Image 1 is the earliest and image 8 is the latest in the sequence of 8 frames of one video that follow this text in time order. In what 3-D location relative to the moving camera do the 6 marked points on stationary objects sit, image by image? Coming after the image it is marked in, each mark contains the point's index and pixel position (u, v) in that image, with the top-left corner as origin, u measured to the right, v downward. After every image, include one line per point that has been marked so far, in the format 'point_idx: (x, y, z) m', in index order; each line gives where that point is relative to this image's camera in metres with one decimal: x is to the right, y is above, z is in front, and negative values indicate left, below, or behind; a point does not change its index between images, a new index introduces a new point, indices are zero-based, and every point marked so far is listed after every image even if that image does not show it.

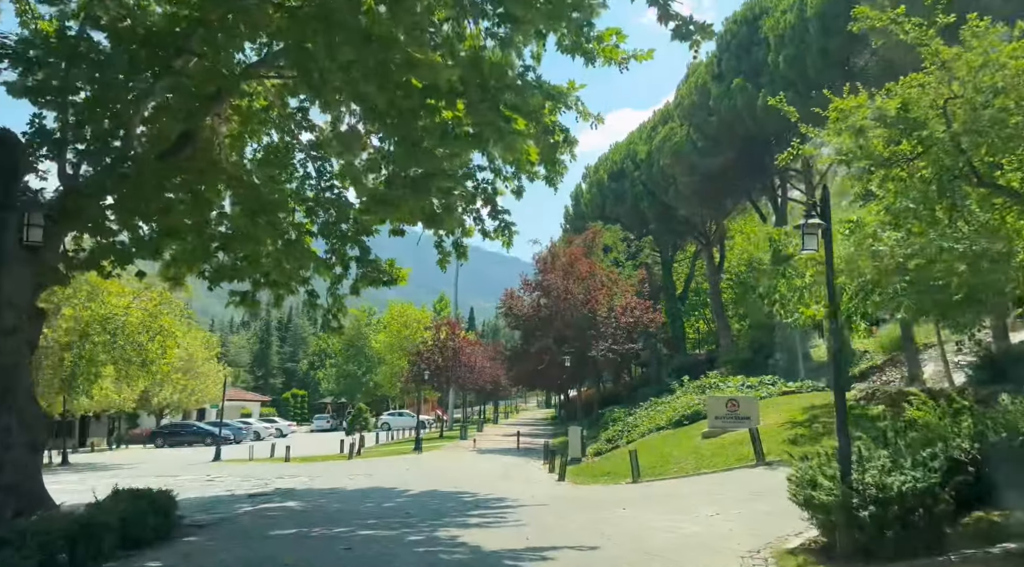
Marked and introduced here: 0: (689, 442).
0: (+4.3, -3.8, +17.4) m
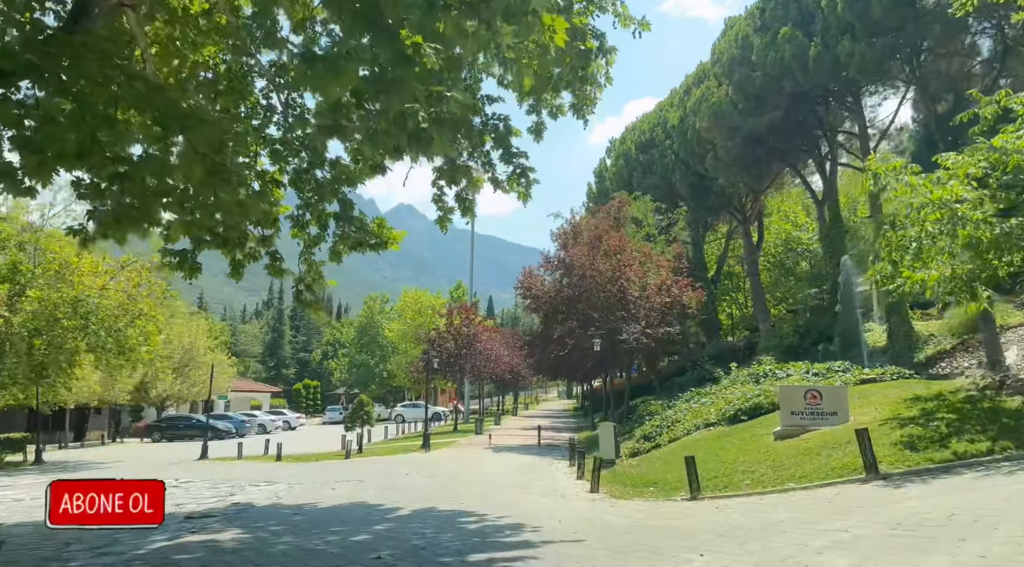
0: (+4.6, -3.0, +13.8) m
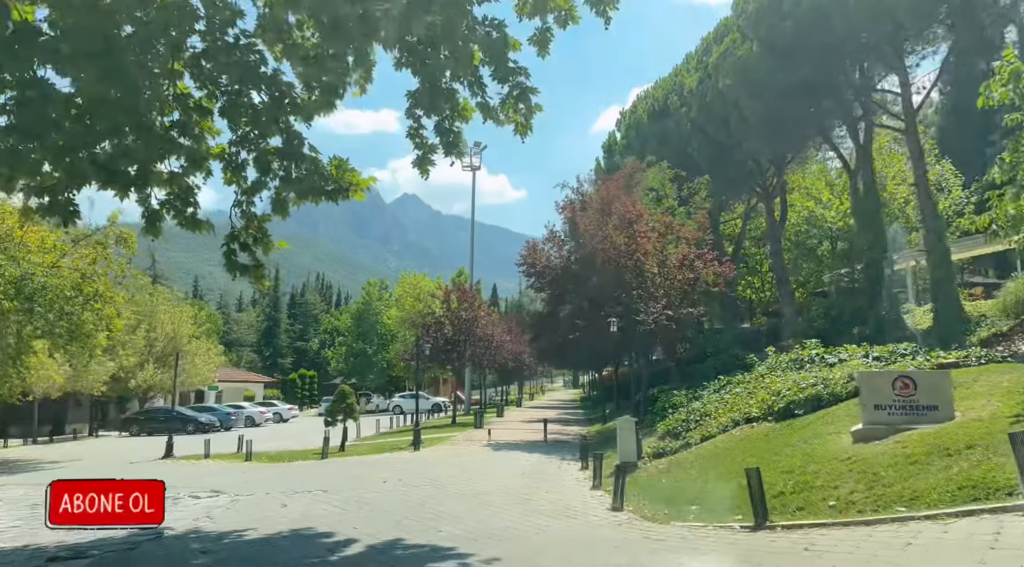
0: (+4.6, -2.4, +10.6) m
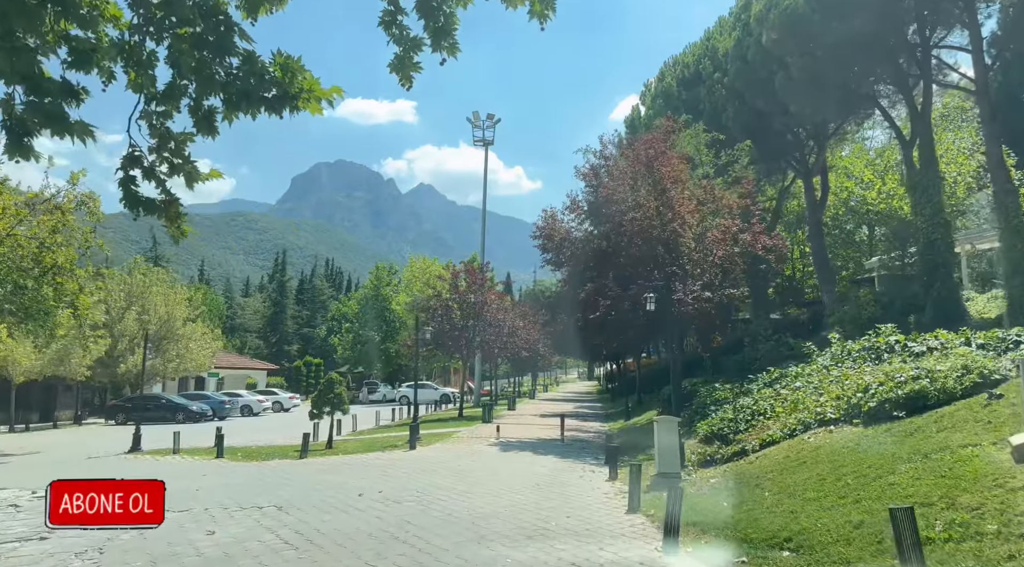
0: (+4.7, -1.9, +7.4) m
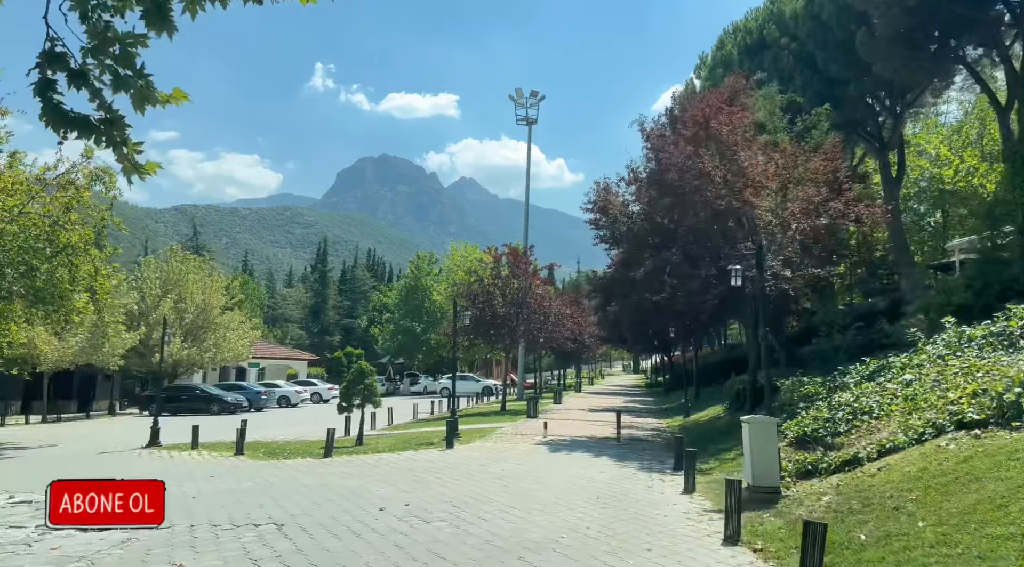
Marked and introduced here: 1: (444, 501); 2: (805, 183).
0: (+5.2, -1.5, +4.9) m
1: (-0.9, -2.9, +9.7) m
2: (+7.2, +2.5, +18.0) m
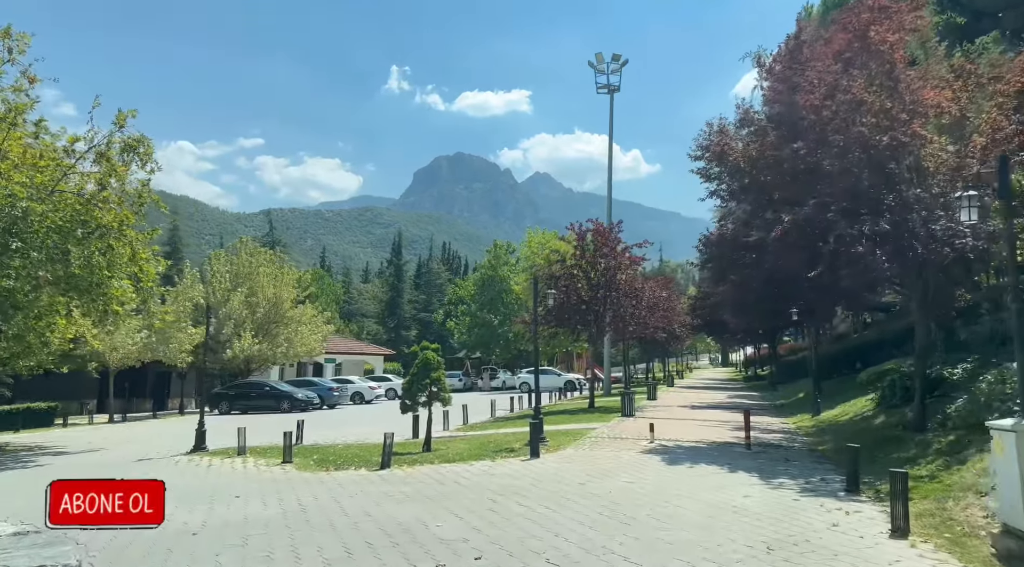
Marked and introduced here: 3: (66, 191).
0: (+5.7, -0.8, +1.1) m
1: (+0.2, -2.4, +6.4) m
2: (+9.0, +3.3, +13.9) m
3: (-10.9, +2.3, +17.6) m
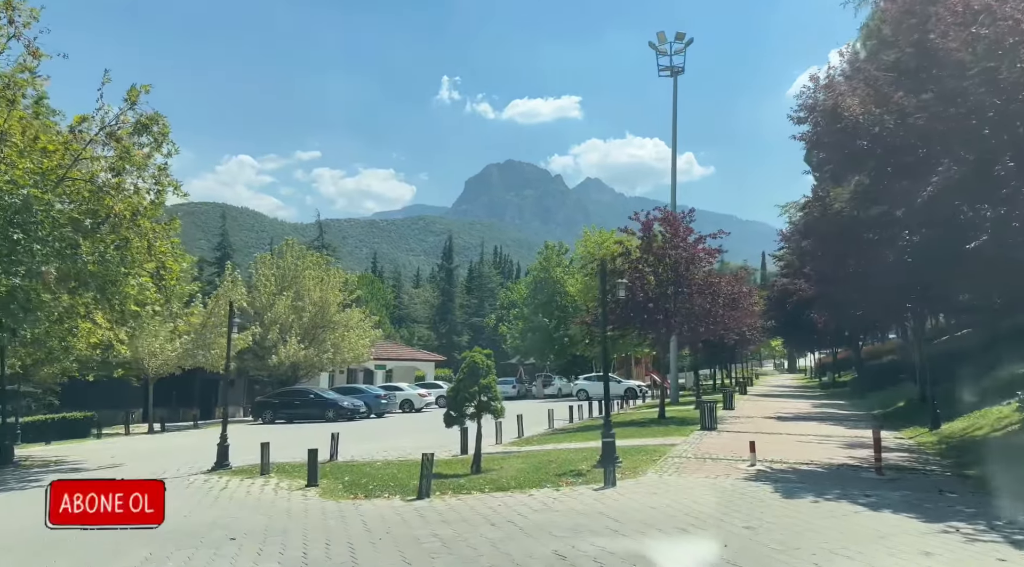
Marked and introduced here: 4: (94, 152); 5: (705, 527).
0: (+5.8, -0.4, -1.8) m
1: (+0.7, -2.1, +3.9) m
2: (+9.9, +3.6, +10.7) m
3: (-9.6, +2.3, +15.9) m
4: (-9.5, +3.0, +16.4) m
5: (+2.1, -2.6, +7.8) m
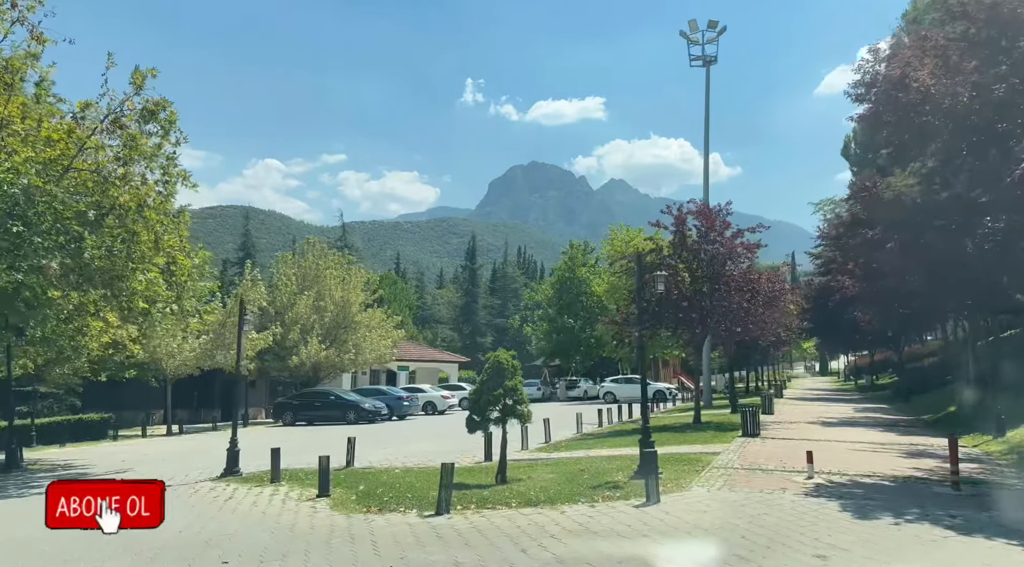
0: (+5.8, -0.3, -3.1) m
1: (+0.9, -1.9, +2.8) m
2: (+10.3, +3.7, +9.3) m
3: (-9.1, +2.4, +15.2) m
4: (-8.9, +3.1, +15.7) m
5: (+2.4, -2.4, +6.6) m
